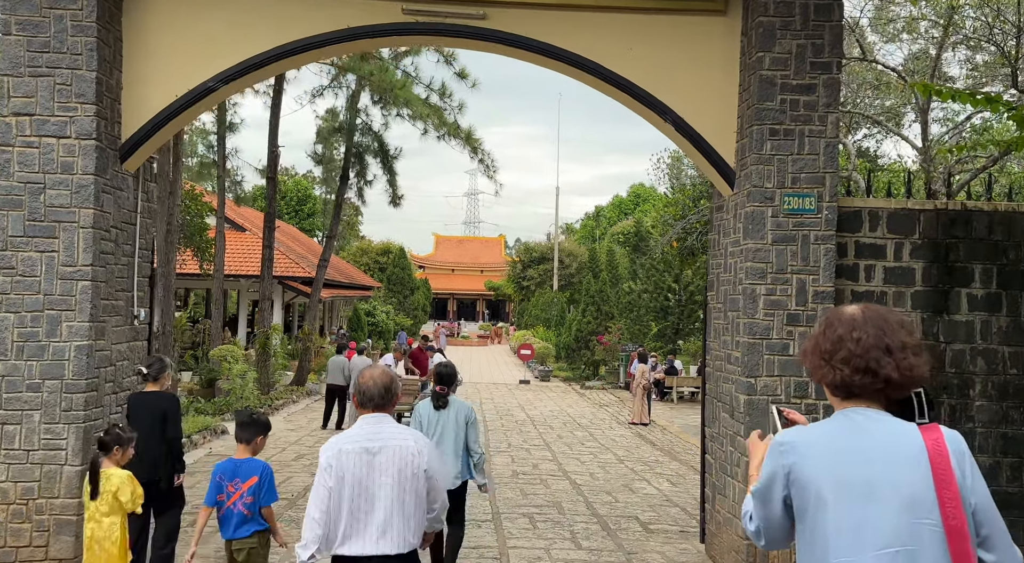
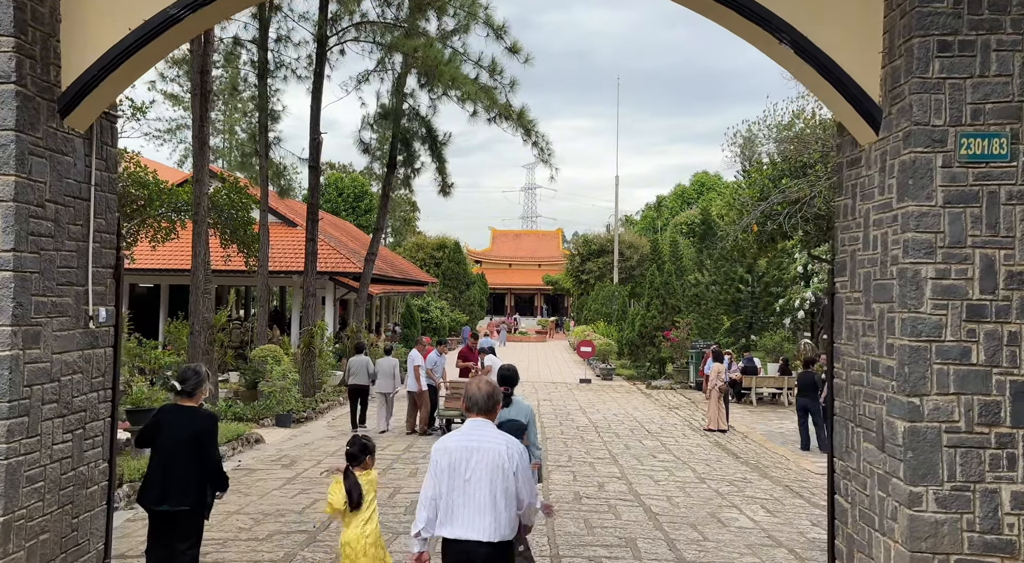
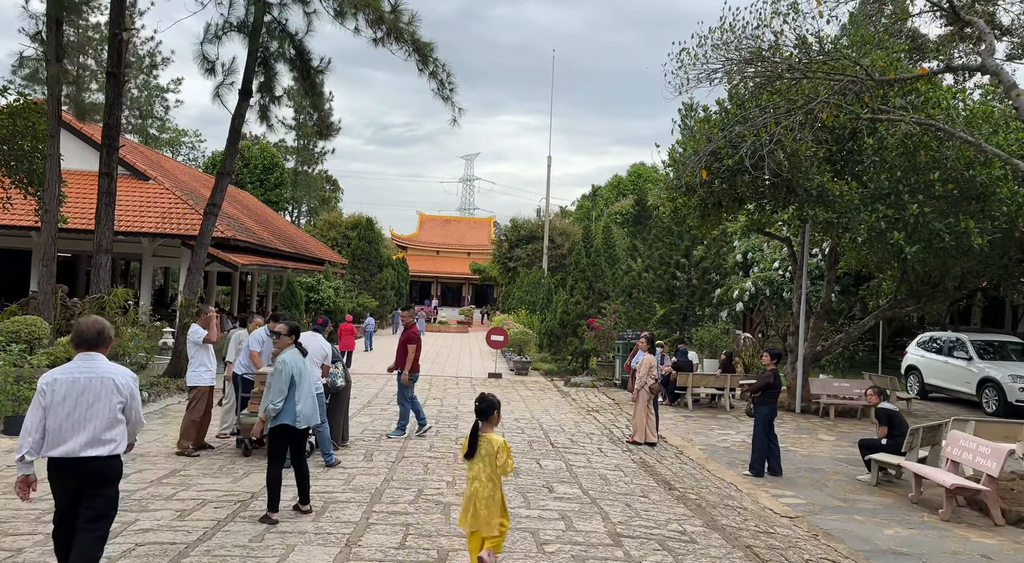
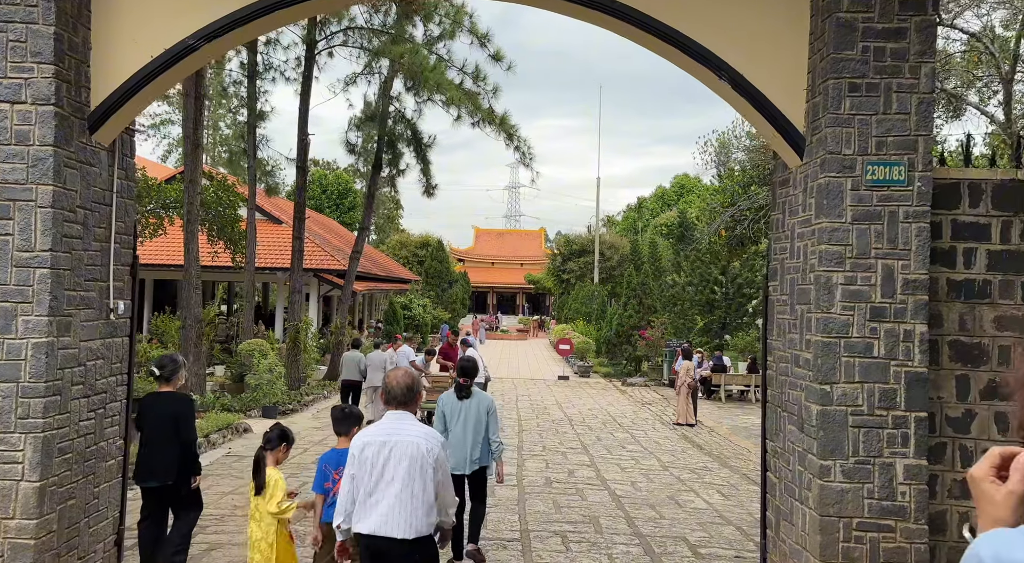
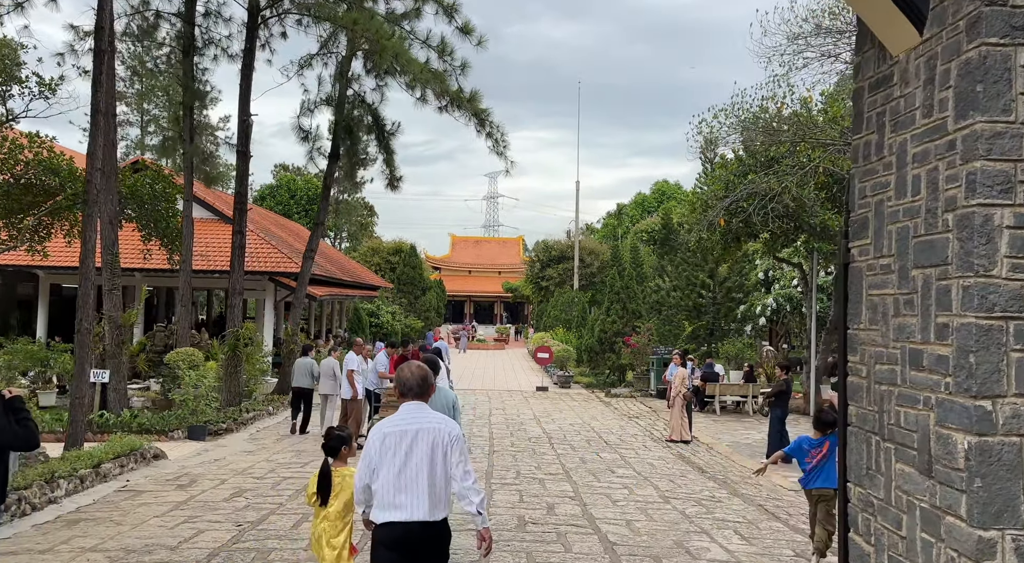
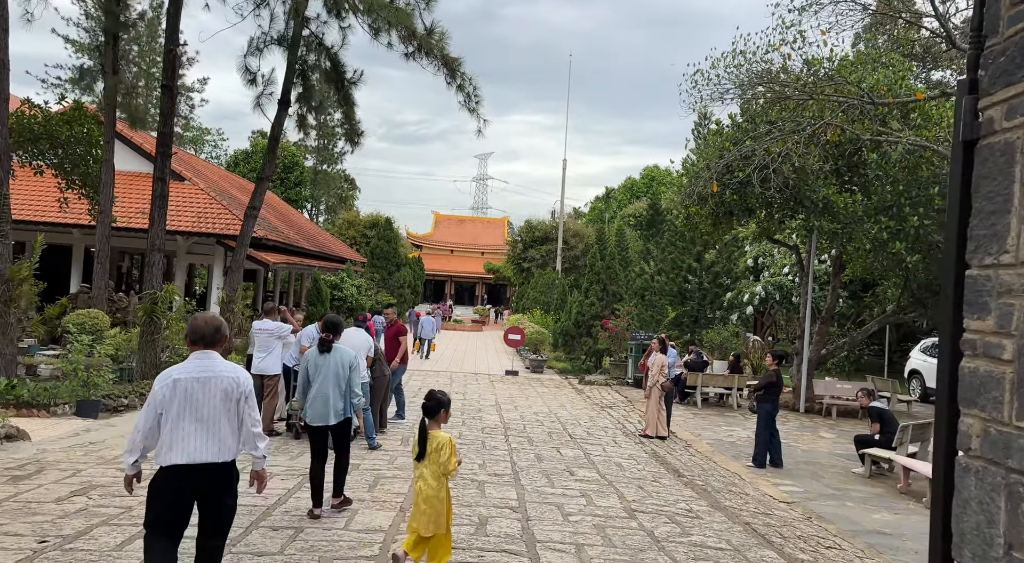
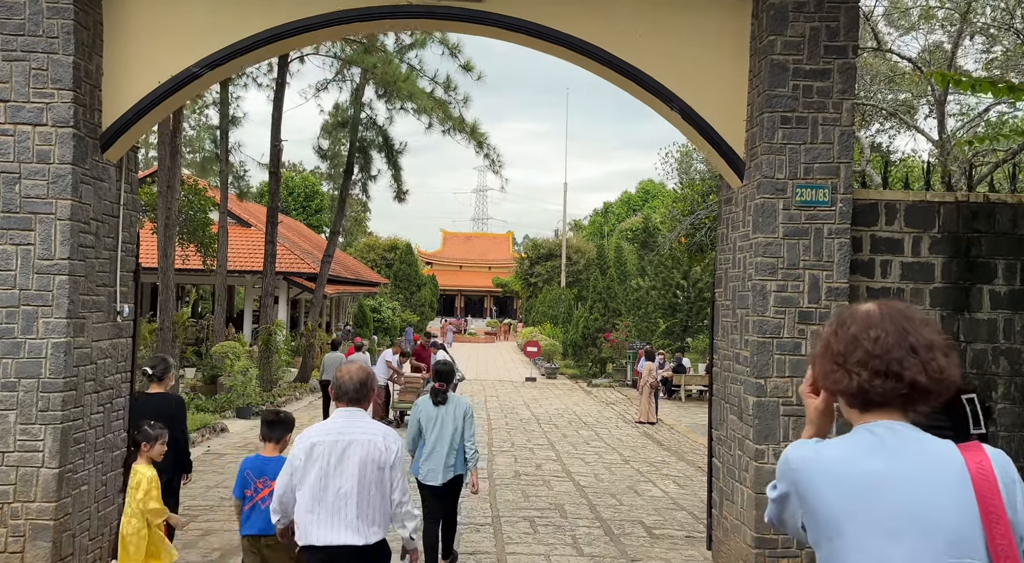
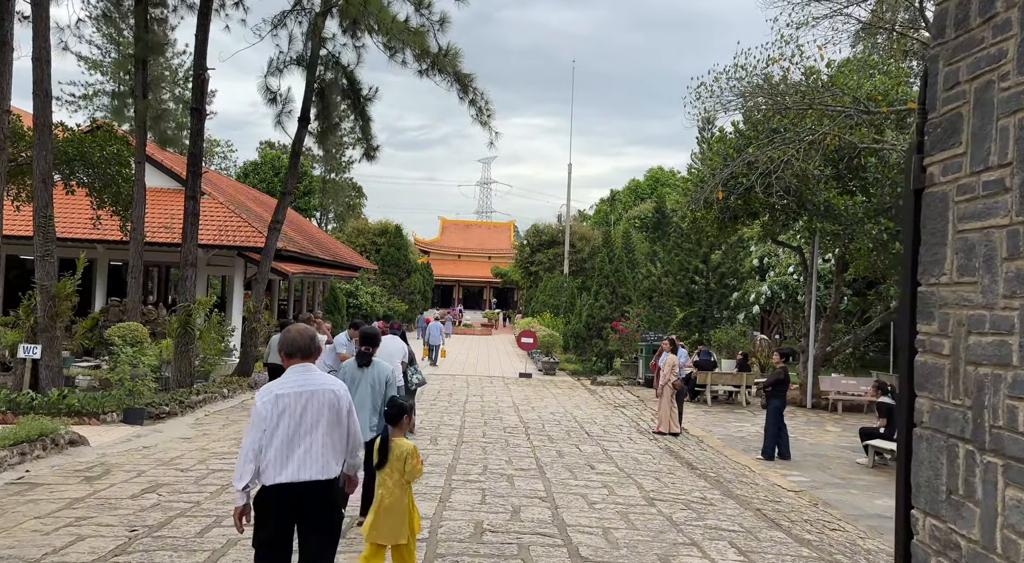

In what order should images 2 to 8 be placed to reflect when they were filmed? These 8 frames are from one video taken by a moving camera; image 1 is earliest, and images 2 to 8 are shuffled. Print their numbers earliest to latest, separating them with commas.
7, 4, 2, 5, 8, 6, 3
